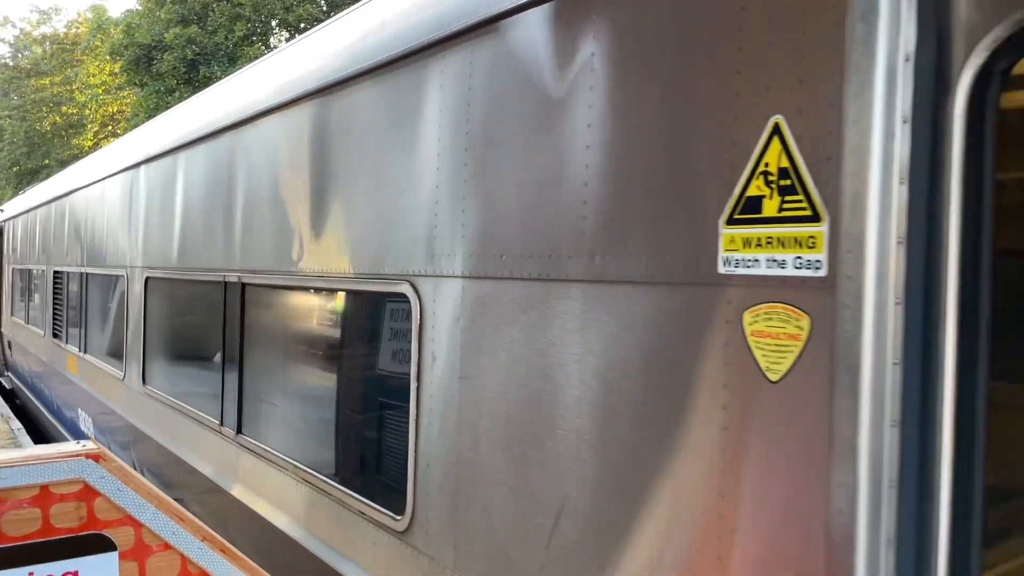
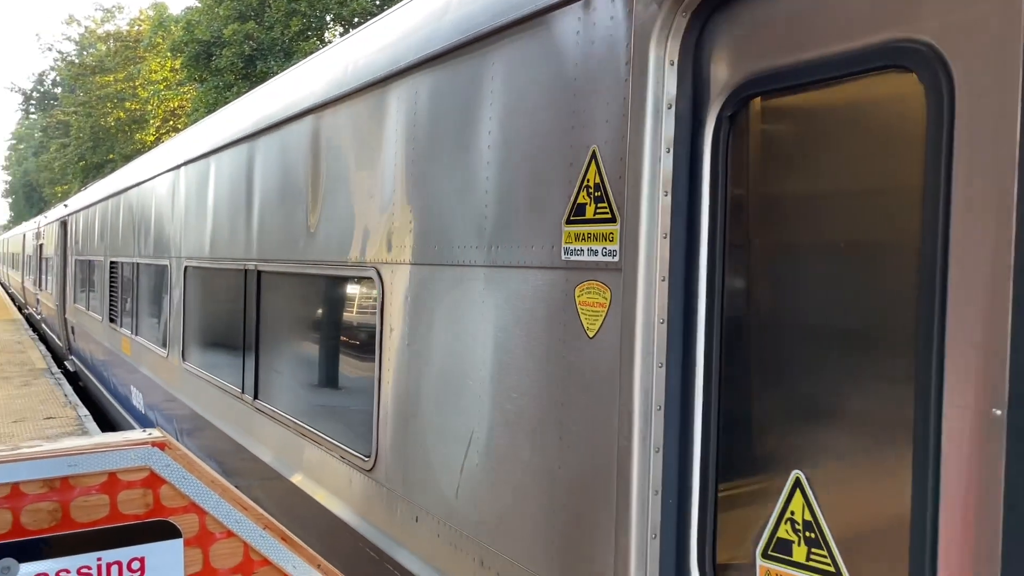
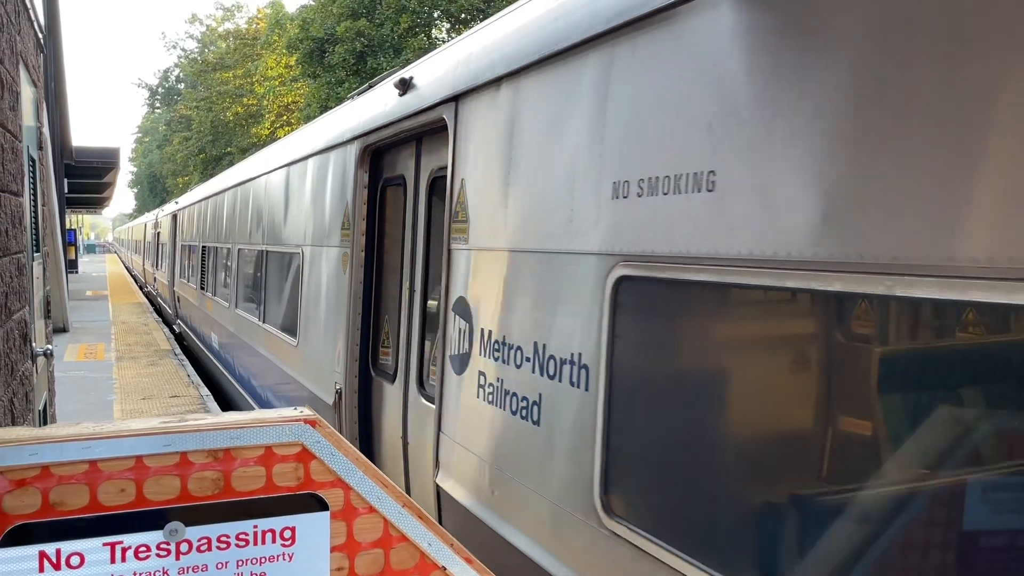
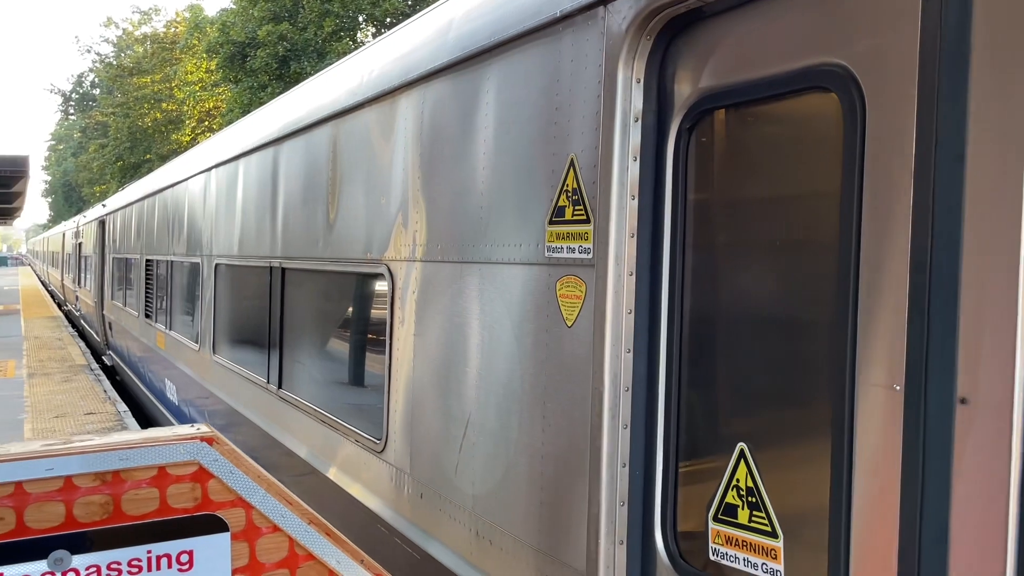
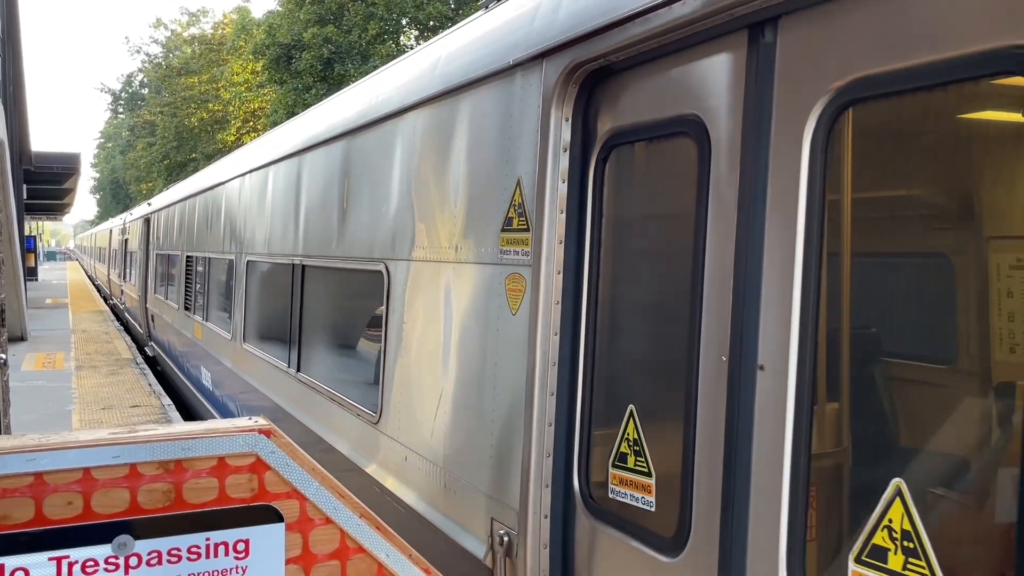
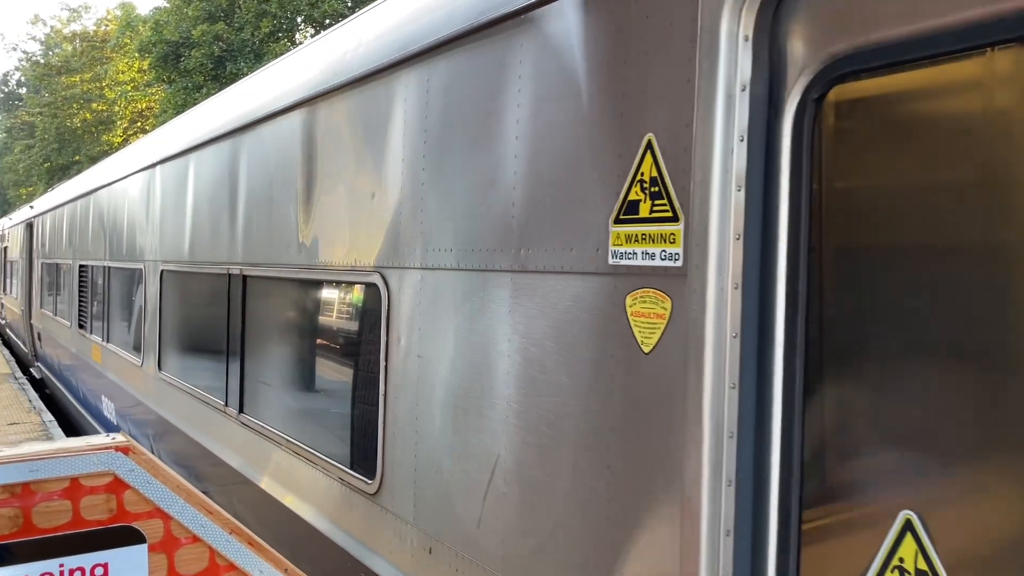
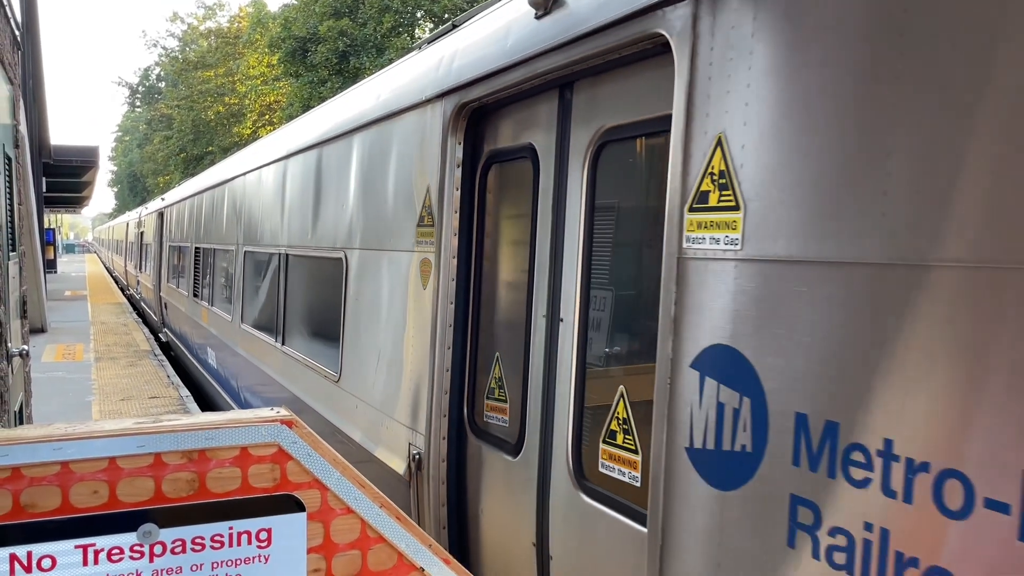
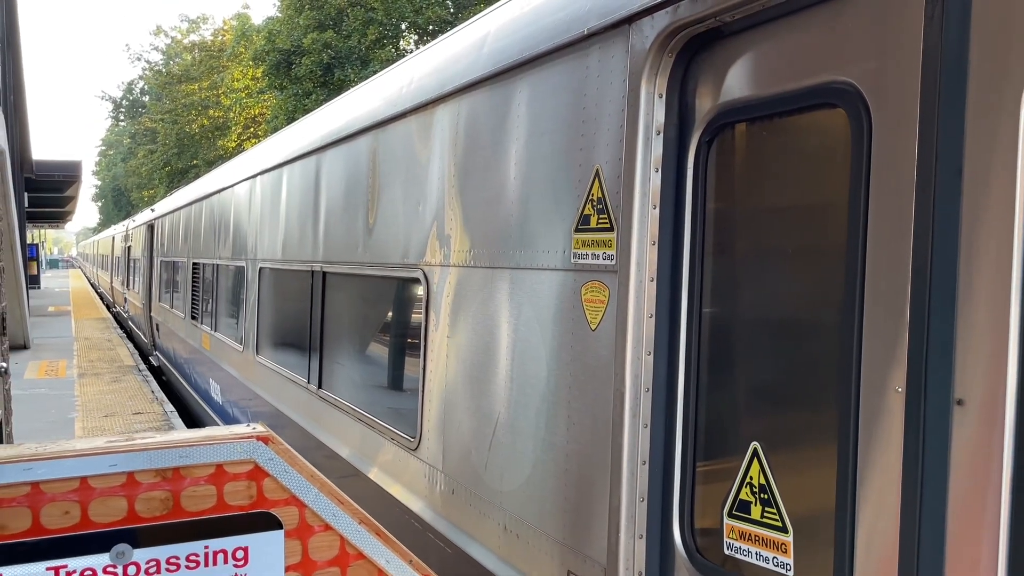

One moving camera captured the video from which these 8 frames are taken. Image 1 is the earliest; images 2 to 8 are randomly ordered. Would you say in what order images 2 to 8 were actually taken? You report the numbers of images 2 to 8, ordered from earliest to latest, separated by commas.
6, 2, 4, 8, 5, 7, 3
